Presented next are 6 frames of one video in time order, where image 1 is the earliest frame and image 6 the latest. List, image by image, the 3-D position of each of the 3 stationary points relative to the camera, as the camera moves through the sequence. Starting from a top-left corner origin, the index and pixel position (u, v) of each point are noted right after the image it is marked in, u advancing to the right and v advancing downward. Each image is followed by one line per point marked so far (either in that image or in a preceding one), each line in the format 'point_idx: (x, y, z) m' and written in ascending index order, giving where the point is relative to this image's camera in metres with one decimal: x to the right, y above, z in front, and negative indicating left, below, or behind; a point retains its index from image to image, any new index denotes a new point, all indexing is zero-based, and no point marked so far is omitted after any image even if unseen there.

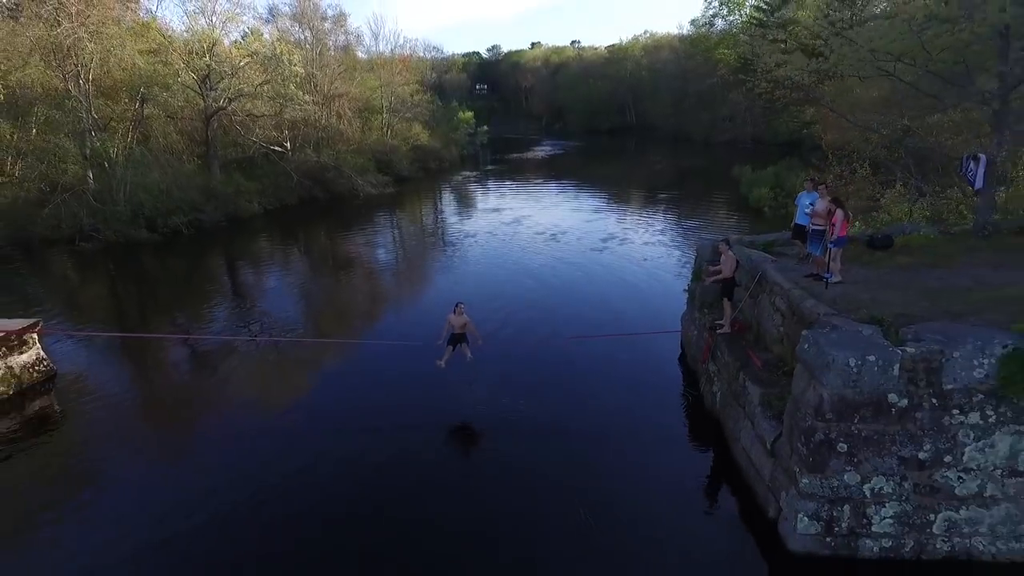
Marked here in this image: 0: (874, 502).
0: (+3.4, -2.0, +5.8) m
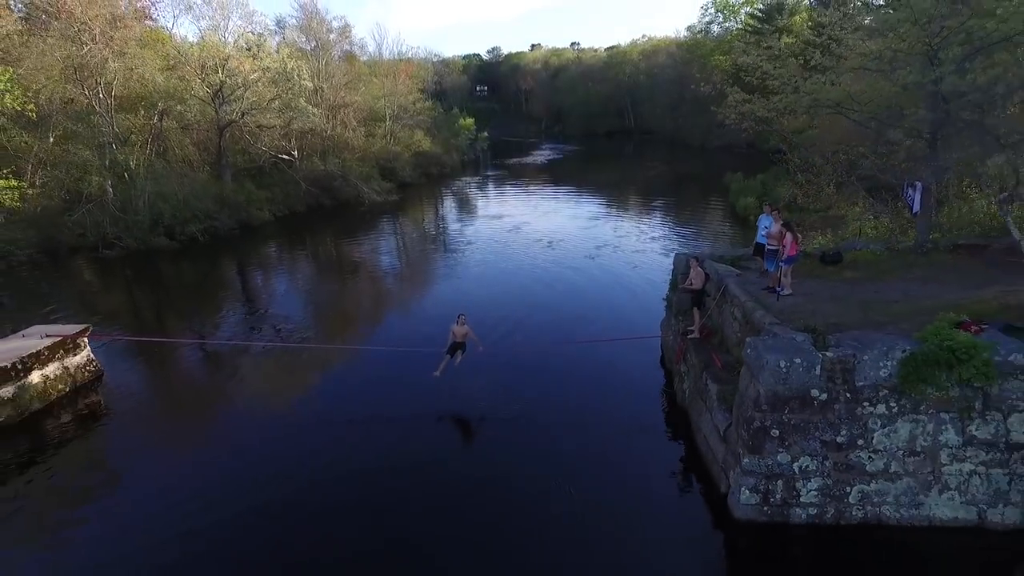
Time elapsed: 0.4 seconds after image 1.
0: (+3.4, -2.2, +7.1) m
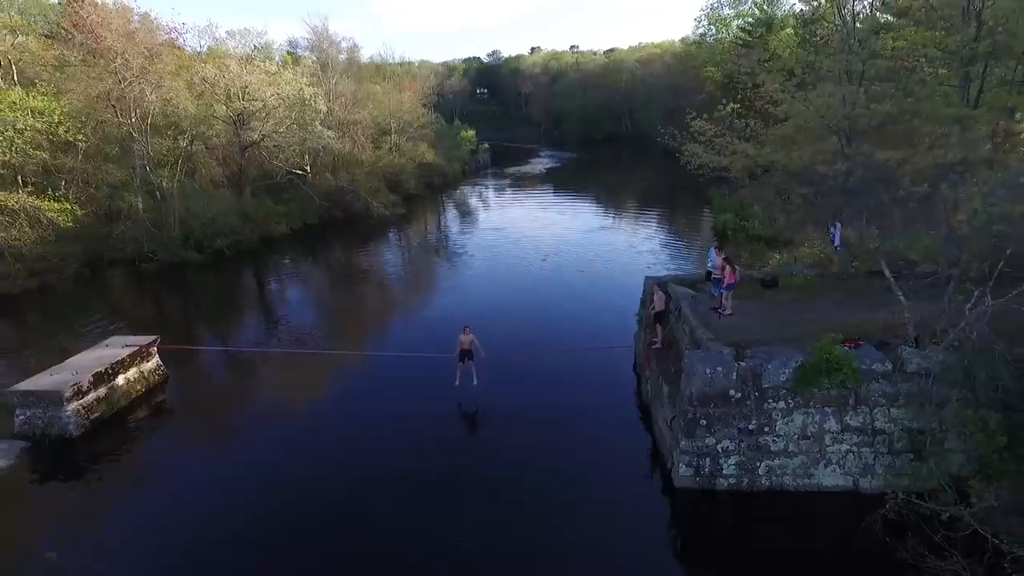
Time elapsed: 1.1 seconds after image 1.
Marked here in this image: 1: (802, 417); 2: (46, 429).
0: (+3.3, -2.6, +9.5) m
1: (+4.4, -2.0, +9.2) m
2: (-9.7, -3.0, +13.0) m
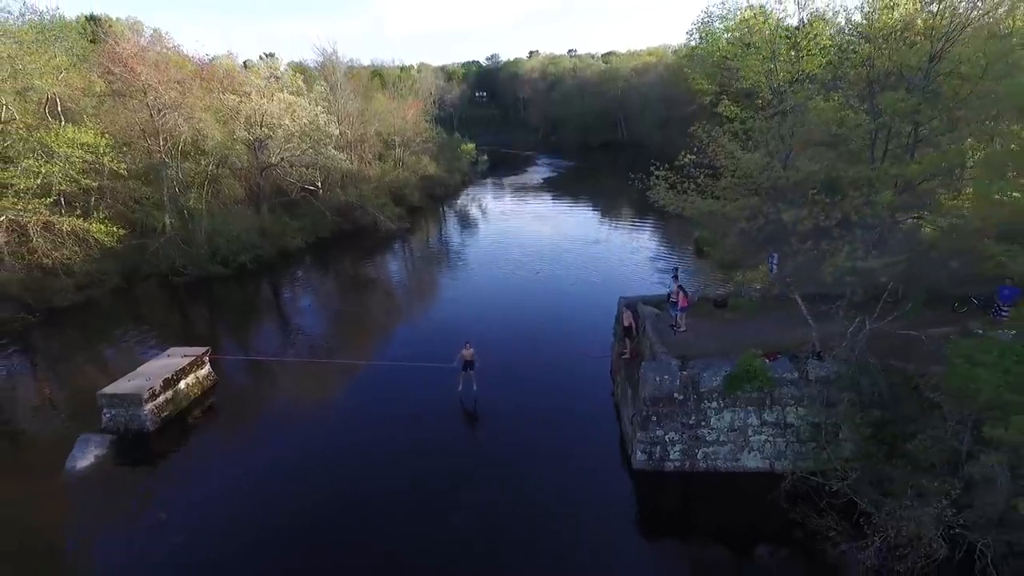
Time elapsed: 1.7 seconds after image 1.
0: (+3.2, -3.1, +12.2) m
1: (+4.3, -2.5, +11.9) m
2: (-9.8, -3.5, +15.7) m
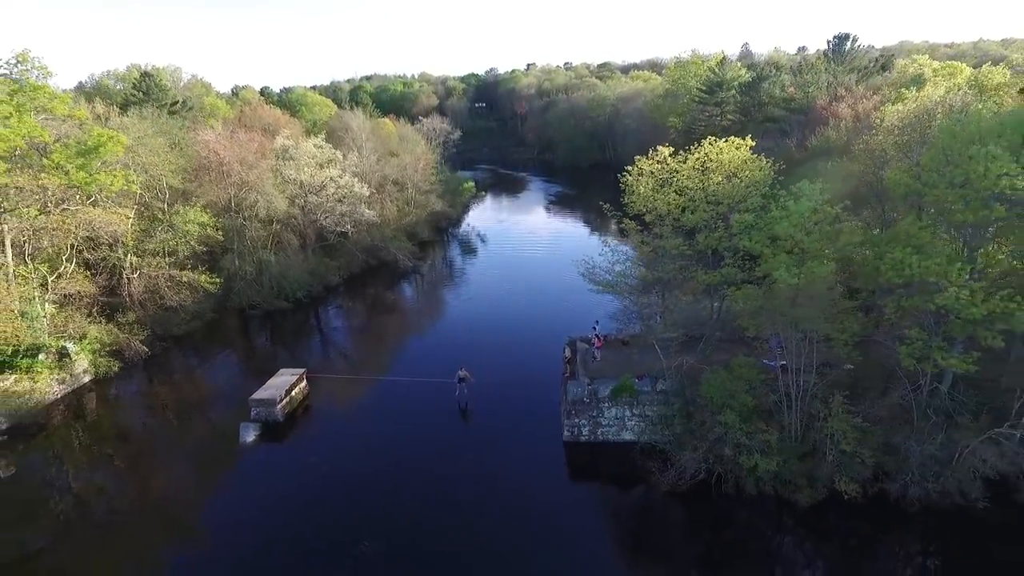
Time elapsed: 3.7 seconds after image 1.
0: (+2.6, -5.0, +21.8) m
1: (+3.6, -4.3, +21.5) m
2: (-10.4, -5.4, +25.3) m
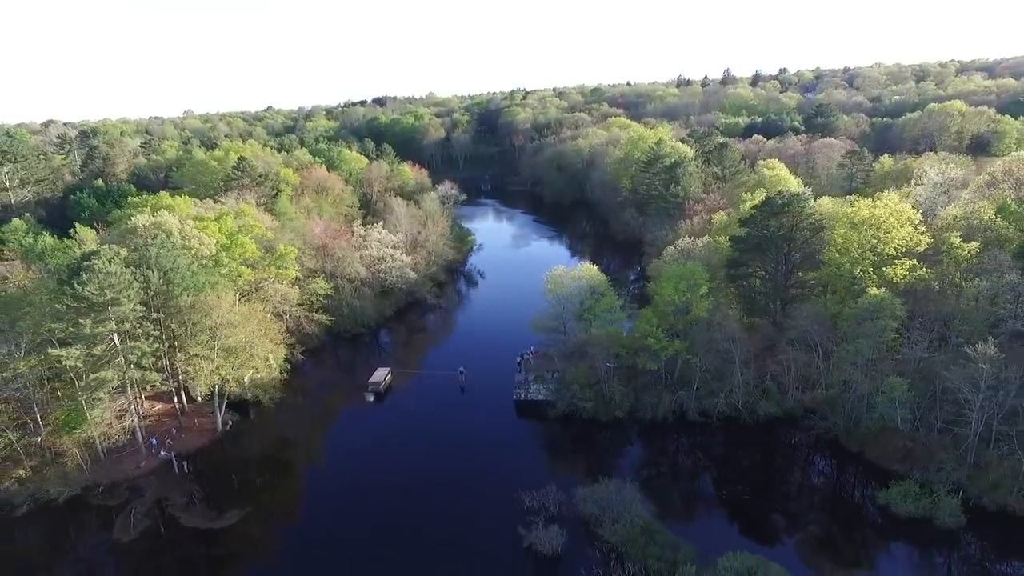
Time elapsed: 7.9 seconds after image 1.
0: (+0.8, -8.5, +48.7) m
1: (+1.9, -7.8, +48.4) m
2: (-12.2, -8.9, +52.3) m
